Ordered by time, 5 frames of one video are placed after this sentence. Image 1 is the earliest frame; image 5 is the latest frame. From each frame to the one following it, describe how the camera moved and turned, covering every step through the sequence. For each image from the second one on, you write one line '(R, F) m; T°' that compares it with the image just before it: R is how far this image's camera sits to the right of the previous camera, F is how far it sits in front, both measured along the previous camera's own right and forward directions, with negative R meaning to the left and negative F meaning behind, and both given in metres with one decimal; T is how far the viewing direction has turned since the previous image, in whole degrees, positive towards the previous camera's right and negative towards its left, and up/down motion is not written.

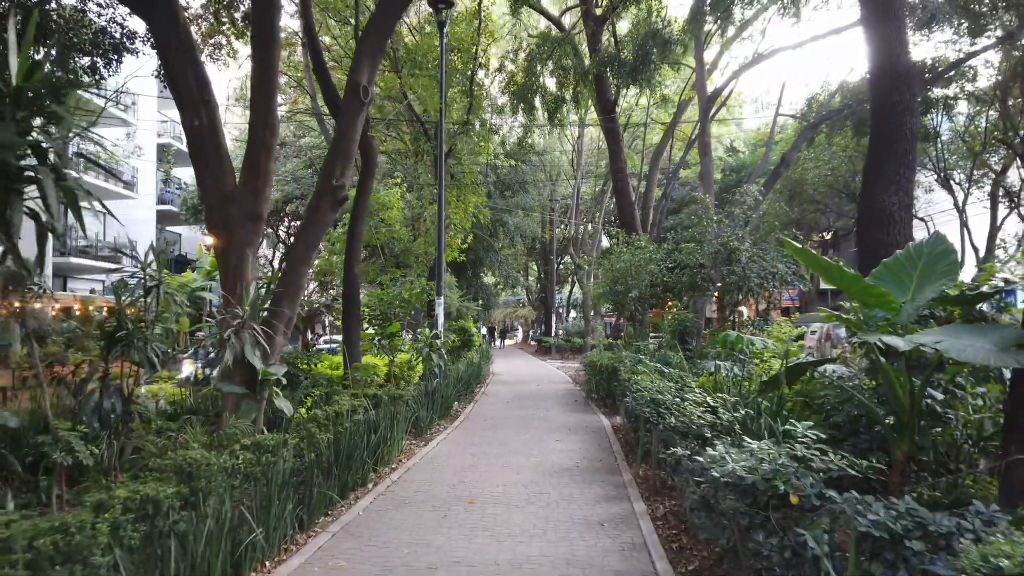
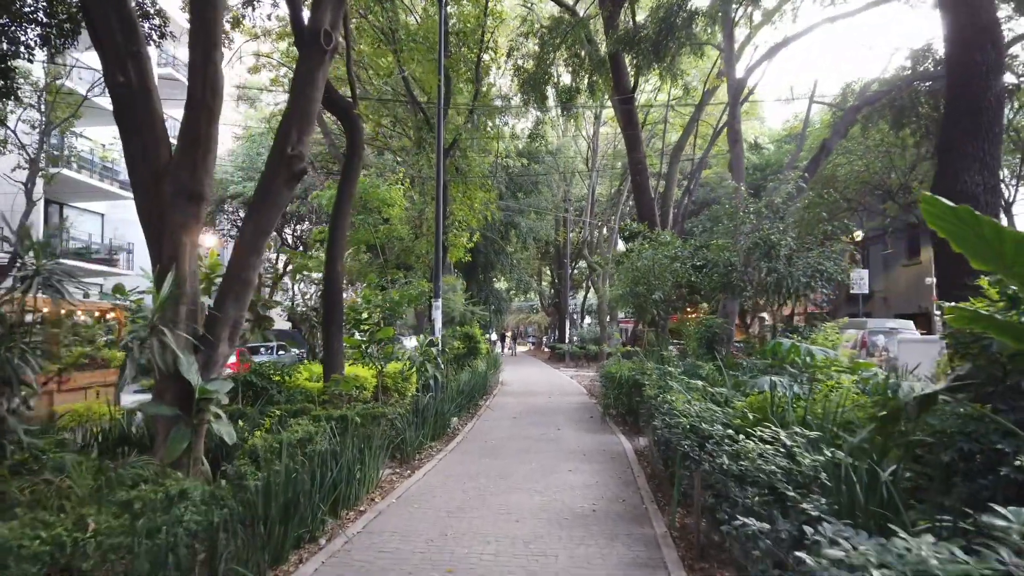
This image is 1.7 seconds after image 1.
(+0.1, +1.6) m; -1°
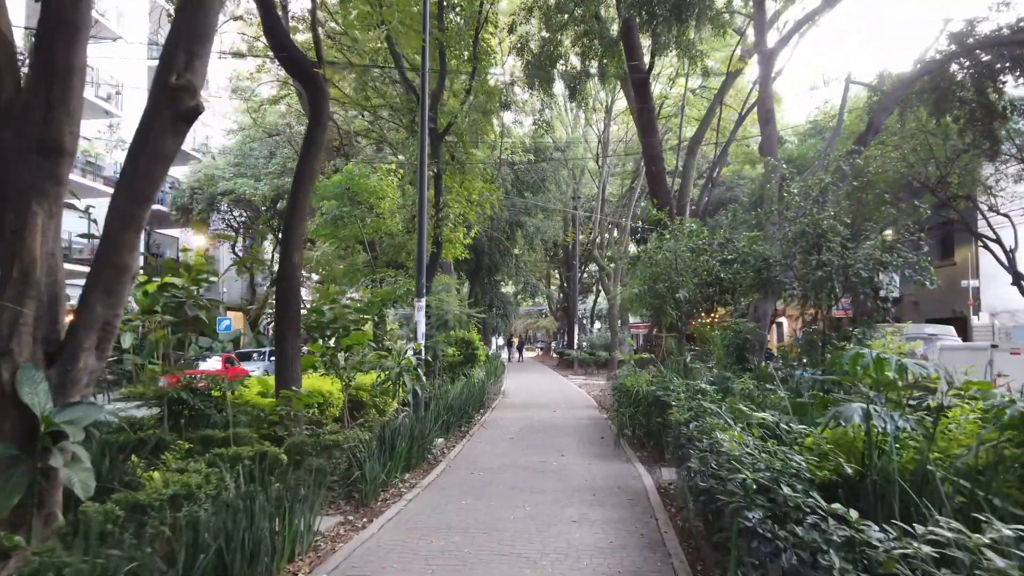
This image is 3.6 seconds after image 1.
(+0.2, +1.9) m; -1°
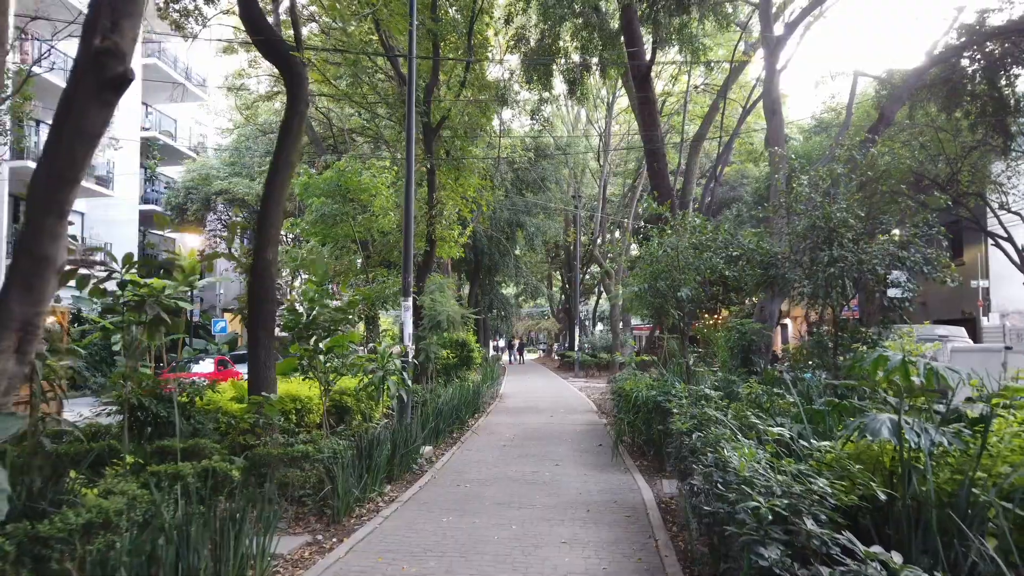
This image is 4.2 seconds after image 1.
(+0.1, +0.6) m; 0°
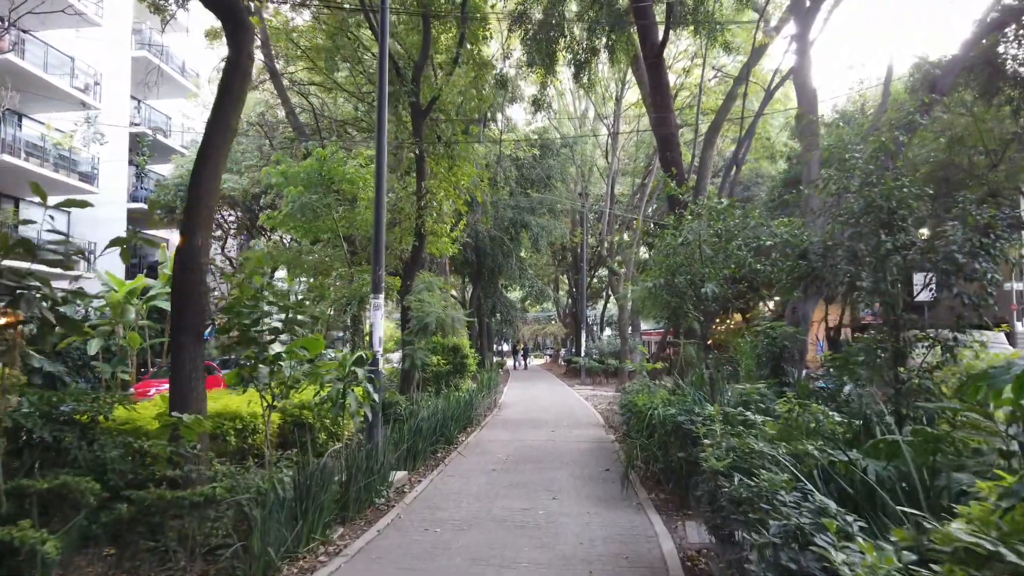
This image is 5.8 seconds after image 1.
(+0.2, +1.6) m; -1°
